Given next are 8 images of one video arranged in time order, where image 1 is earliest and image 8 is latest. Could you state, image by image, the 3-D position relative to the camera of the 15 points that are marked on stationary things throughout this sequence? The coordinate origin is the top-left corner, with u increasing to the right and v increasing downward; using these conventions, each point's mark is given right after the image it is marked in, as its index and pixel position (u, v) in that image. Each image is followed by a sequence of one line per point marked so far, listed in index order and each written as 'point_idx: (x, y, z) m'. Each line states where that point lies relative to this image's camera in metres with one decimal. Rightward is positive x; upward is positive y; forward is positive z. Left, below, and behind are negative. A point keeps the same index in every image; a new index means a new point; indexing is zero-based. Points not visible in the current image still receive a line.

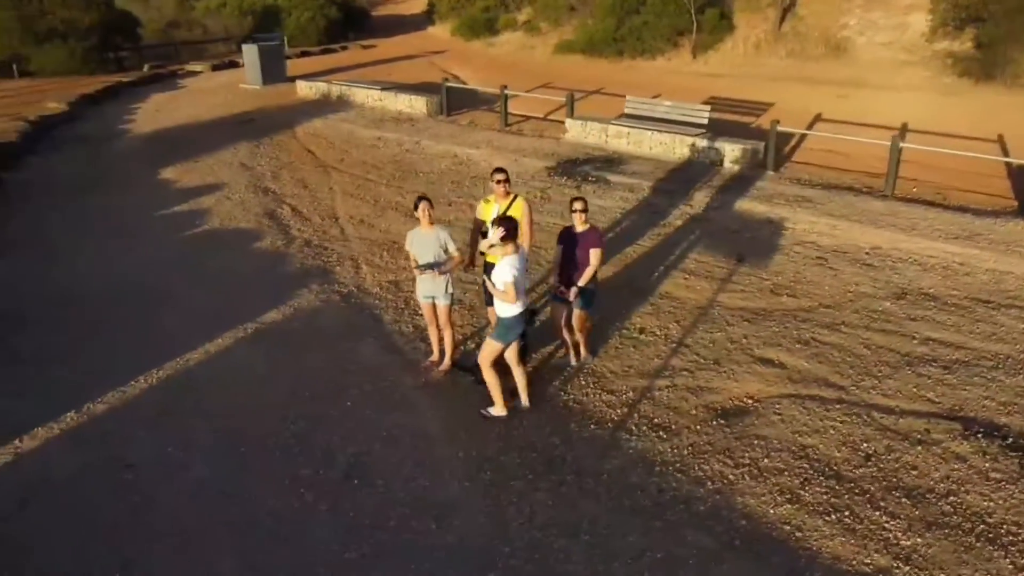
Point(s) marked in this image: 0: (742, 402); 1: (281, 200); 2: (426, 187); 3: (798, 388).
0: (+1.3, -0.7, +4.7) m
1: (-2.6, +1.0, +8.9) m
2: (-1.0, +1.2, +9.6) m
3: (+1.7, -0.6, +4.9) m
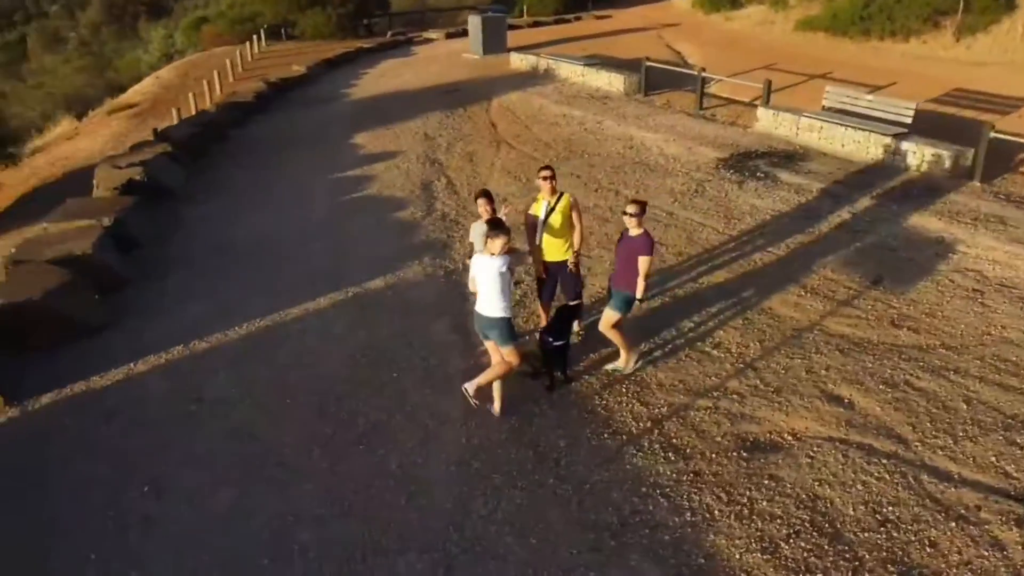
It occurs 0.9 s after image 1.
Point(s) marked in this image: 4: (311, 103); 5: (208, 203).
0: (+1.5, -0.8, +4.5) m
1: (-0.8, +1.4, +9.6) m
2: (+0.9, +1.4, +9.7) m
3: (+1.9, -0.8, +4.5) m
4: (-3.4, +3.1, +13.5) m
5: (-3.1, +0.8, +8.3) m
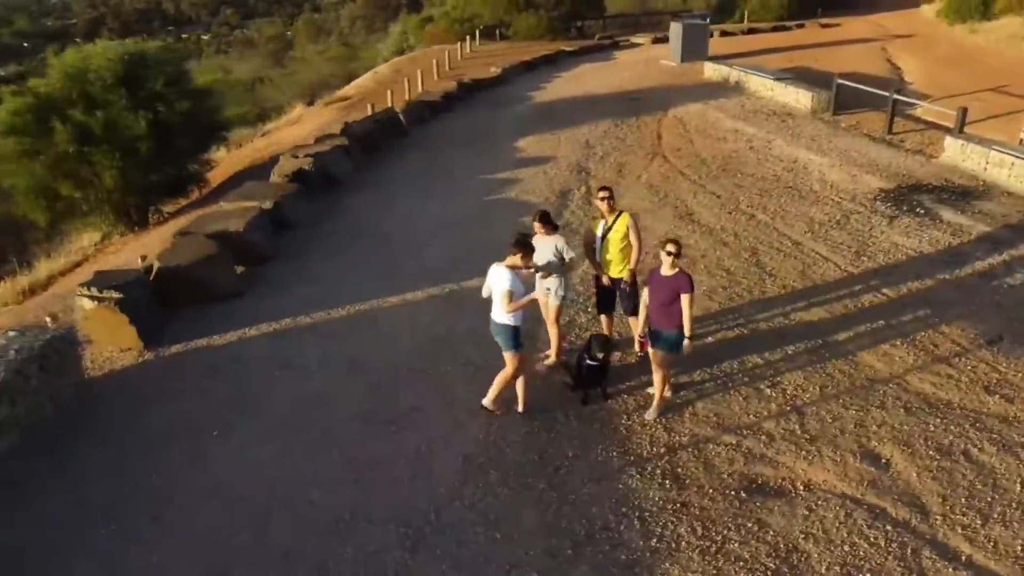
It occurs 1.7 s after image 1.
0: (+1.5, -1.1, +4.4) m
1: (+0.9, +1.3, +9.9) m
2: (+2.6, +1.2, +9.6) m
3: (+1.9, -1.1, +4.4) m
4: (-0.3, +3.2, +14.4) m
5: (-1.7, +1.0, +9.3) m
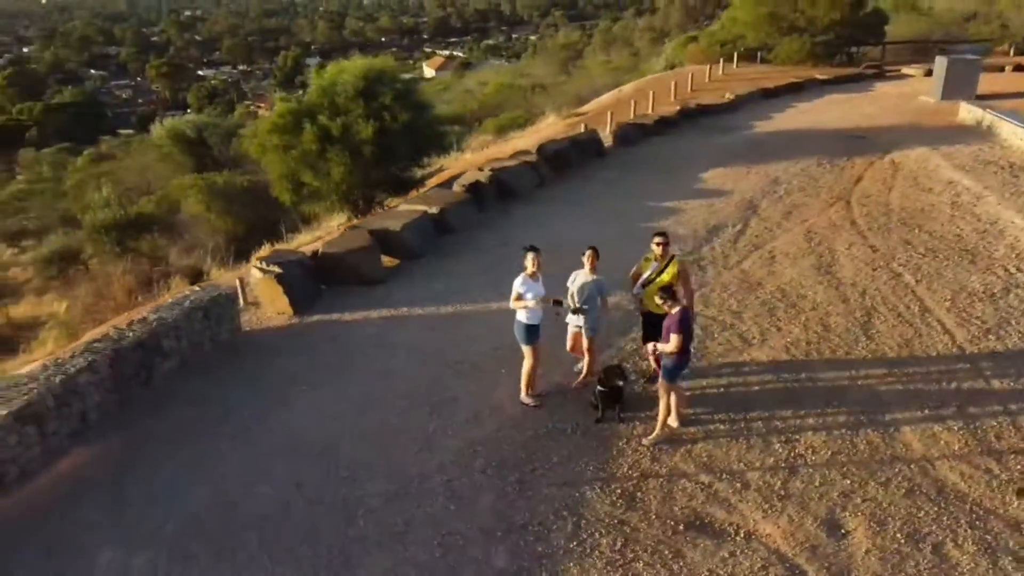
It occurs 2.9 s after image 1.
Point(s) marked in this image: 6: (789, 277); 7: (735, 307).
0: (+1.3, -1.4, +4.8) m
1: (+2.9, +0.8, +10.1) m
2: (+4.3, +0.5, +9.2) m
3: (+1.6, -1.5, +4.6) m
4: (+3.6, +2.8, +14.6) m
5: (+0.3, +1.0, +10.4) m
6: (+2.9, +0.1, +8.4) m
7: (+2.2, -0.2, +7.8) m
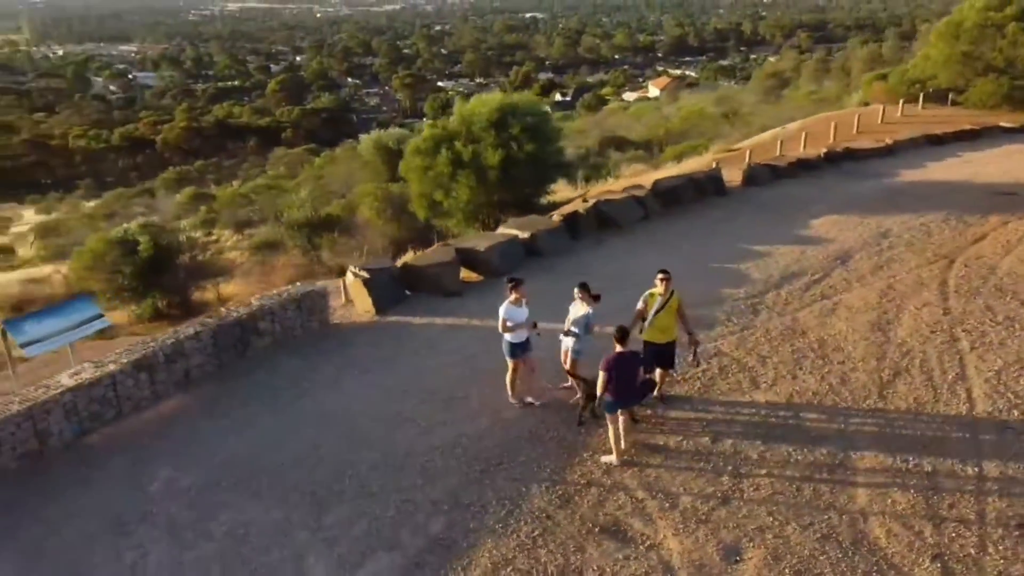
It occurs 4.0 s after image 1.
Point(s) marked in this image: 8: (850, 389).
0: (+0.9, -1.7, +5.5) m
1: (+4.0, +0.2, +10.2) m
2: (+5.1, -0.2, +9.0) m
3: (+1.1, -1.8, +5.2) m
4: (+6.0, +1.9, +14.4) m
5: (+1.6, +0.6, +11.2) m
6: (+3.5, -0.4, +8.6) m
7: (+2.6, -0.6, +8.1) m
8: (+3.1, -0.9, +7.4) m
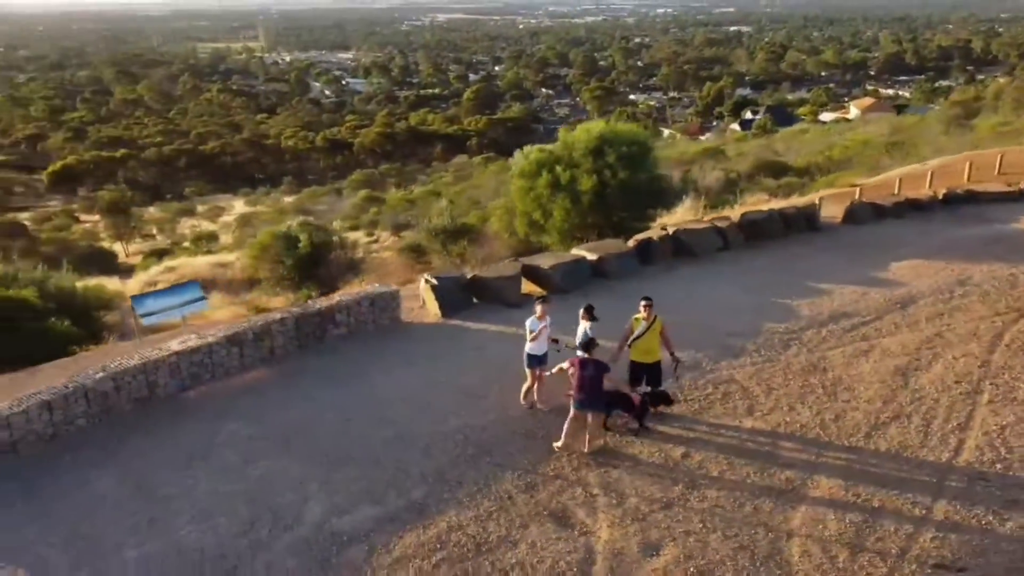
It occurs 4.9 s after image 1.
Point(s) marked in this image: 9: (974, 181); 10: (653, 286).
0: (+0.5, -1.9, +6.4) m
1: (+4.8, -0.3, +10.3) m
2: (+5.5, -0.8, +8.9) m
3: (+0.7, -2.0, +6.1) m
4: (+7.8, +1.1, +14.1) m
5: (+2.6, +0.2, +11.8) m
6: (+3.9, -0.9, +8.9) m
7: (+2.9, -1.0, +8.6) m
8: (+3.2, -1.3, +7.8) m
9: (+9.3, +2.2, +16.4) m
10: (+2.0, 0.0, +11.4) m
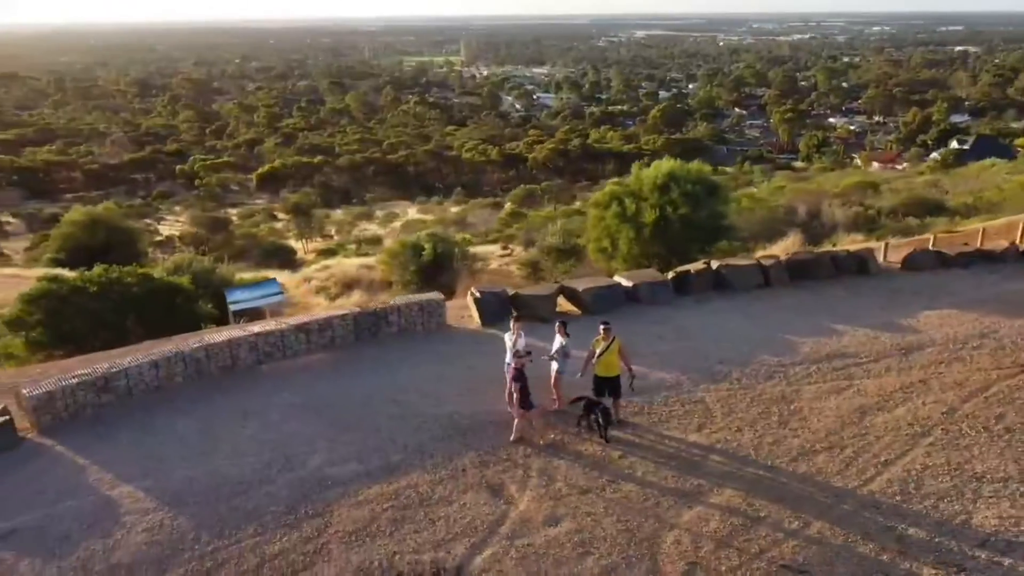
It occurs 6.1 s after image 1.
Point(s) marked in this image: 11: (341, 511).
0: (-0.1, -2.1, +8.0) m
1: (+5.0, -0.9, +10.9) m
2: (+5.4, -1.5, +9.4) m
3: (0.0, -2.2, +7.6) m
4: (+8.9, +0.2, +13.9) m
5: (+3.3, -0.3, +12.9) m
6: (+3.8, -1.4, +9.7) m
7: (+2.8, -1.4, +9.7) m
8: (+2.9, -1.8, +8.8) m
9: (+10.9, +1.0, +15.9) m
10: (+2.6, -0.4, +12.6) m
11: (-1.6, -2.1, +7.8) m
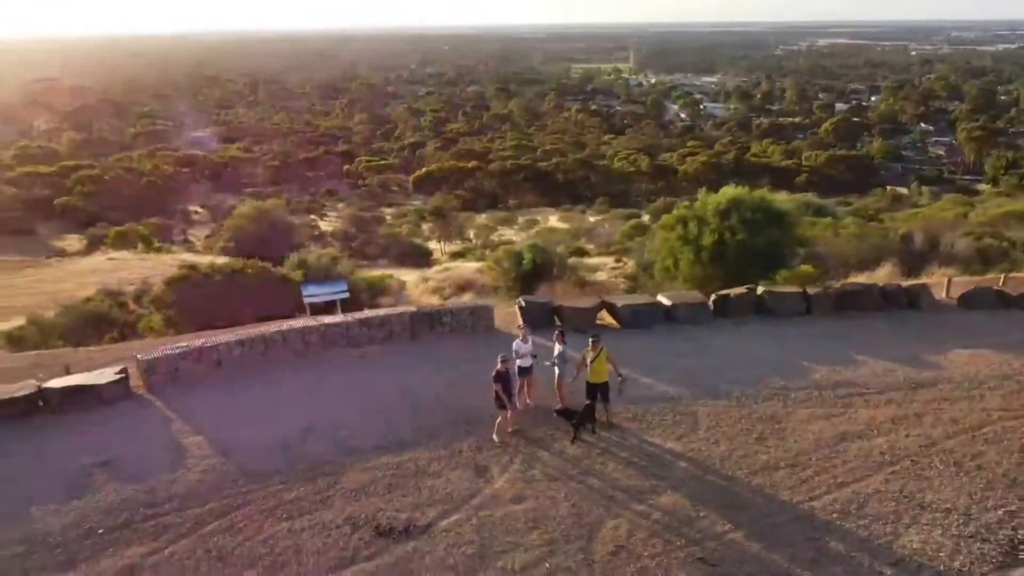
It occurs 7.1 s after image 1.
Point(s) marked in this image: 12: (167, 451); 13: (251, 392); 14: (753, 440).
0: (-0.3, -2.2, +9.4) m
1: (+5.3, -1.4, +11.3) m
2: (+5.4, -2.0, +9.7) m
3: (-0.3, -2.3, +9.0) m
4: (+9.7, -0.6, +13.5) m
5: (+4.0, -0.7, +13.5) m
6: (+3.9, -1.8, +10.4) m
7: (+2.8, -1.8, +10.5) m
8: (+2.7, -2.1, +9.6) m
9: (+12.2, +0.1, +15.1) m
10: (+3.3, -0.8, +13.4) m
11: (-1.9, -2.2, +9.5) m
12: (-4.3, -2.0, +10.0) m
13: (-3.8, -1.5, +11.6) m
14: (+3.0, -1.9, +10.1) m
